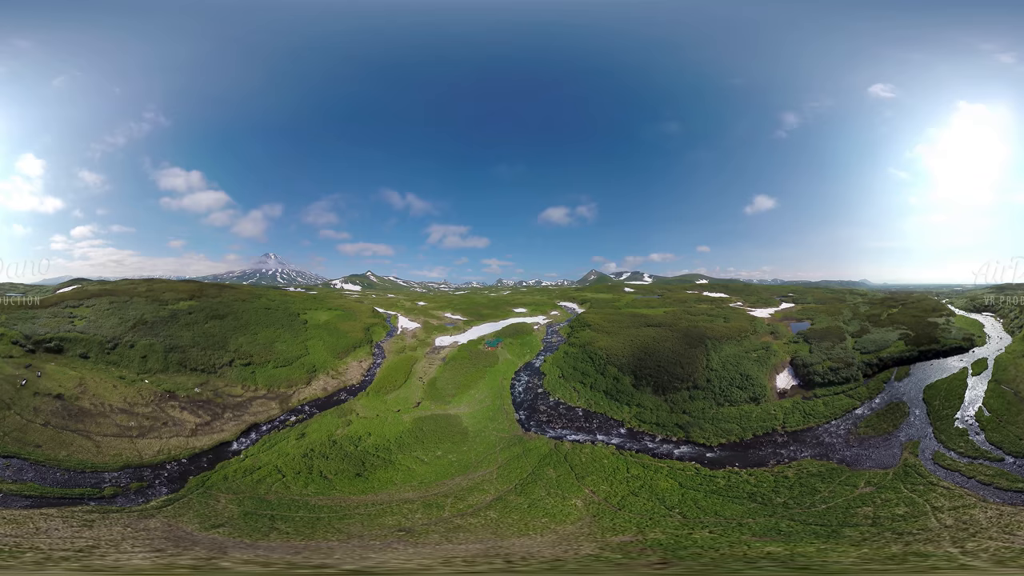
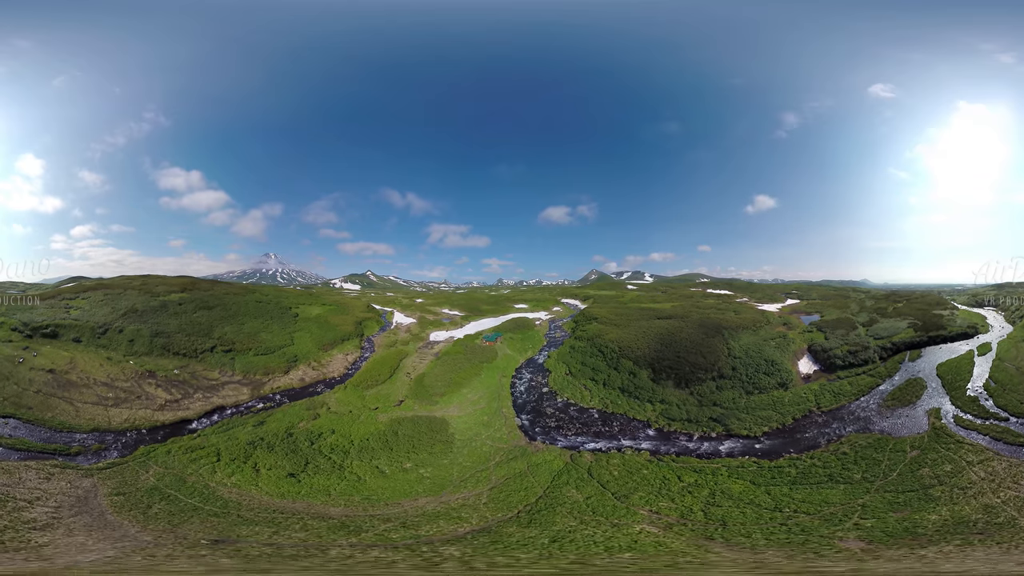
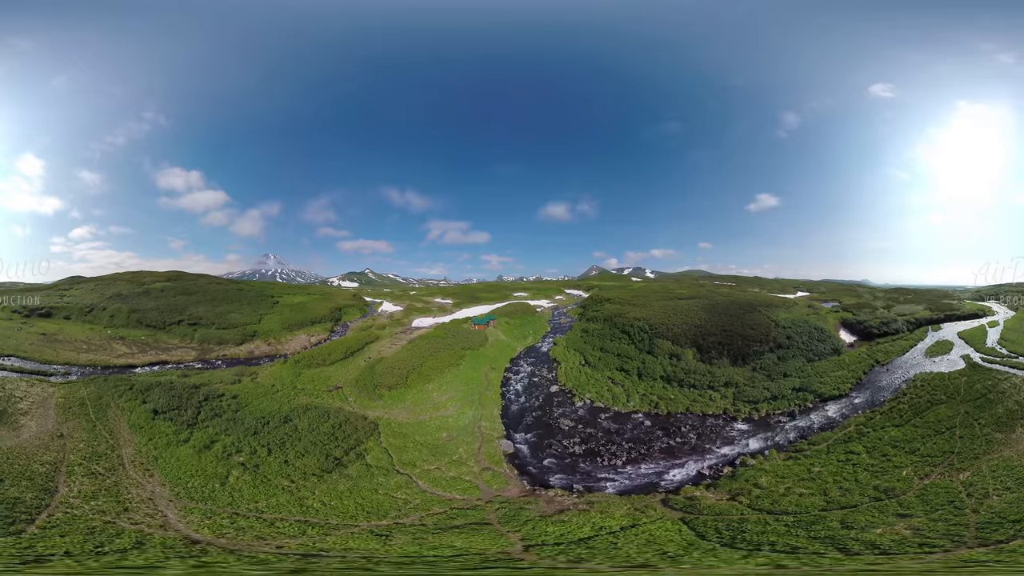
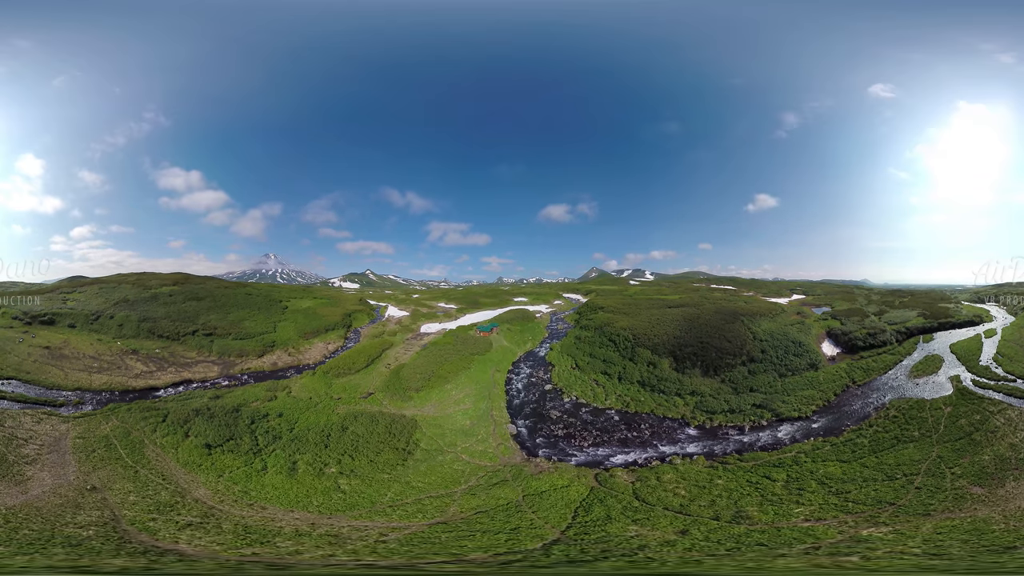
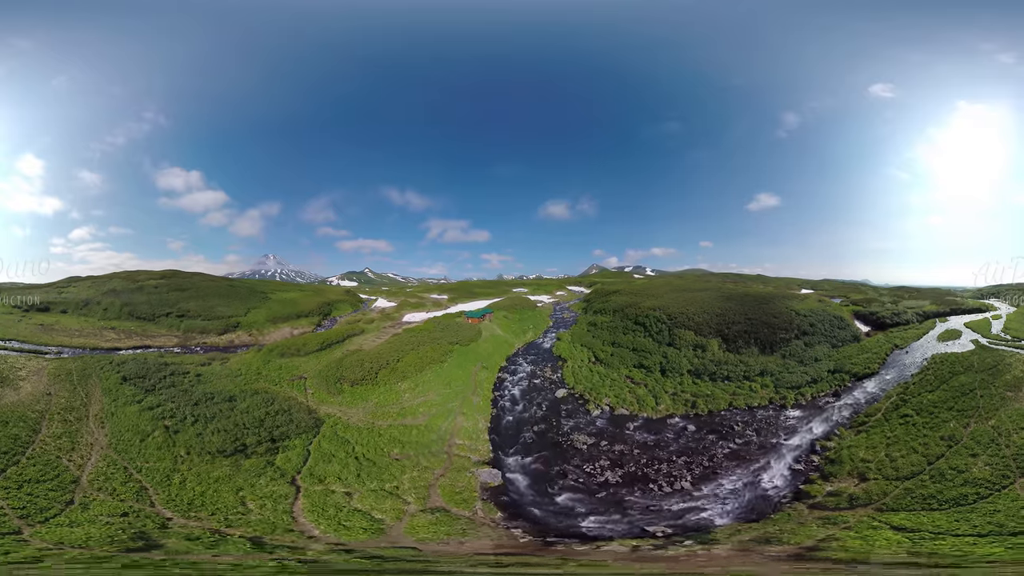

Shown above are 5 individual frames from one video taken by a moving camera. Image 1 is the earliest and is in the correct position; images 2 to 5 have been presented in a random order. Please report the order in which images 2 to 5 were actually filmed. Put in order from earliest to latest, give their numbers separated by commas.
2, 4, 3, 5
